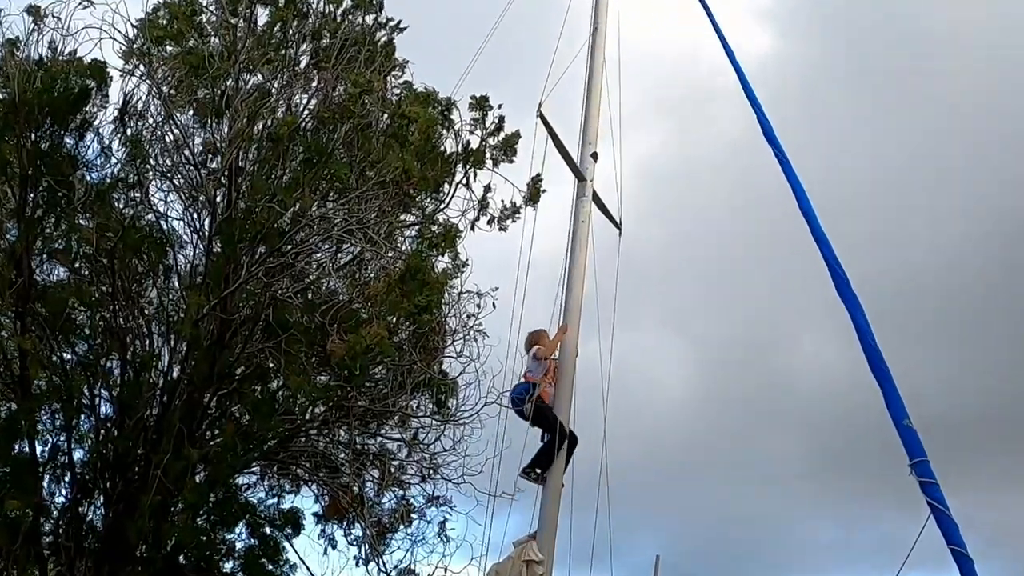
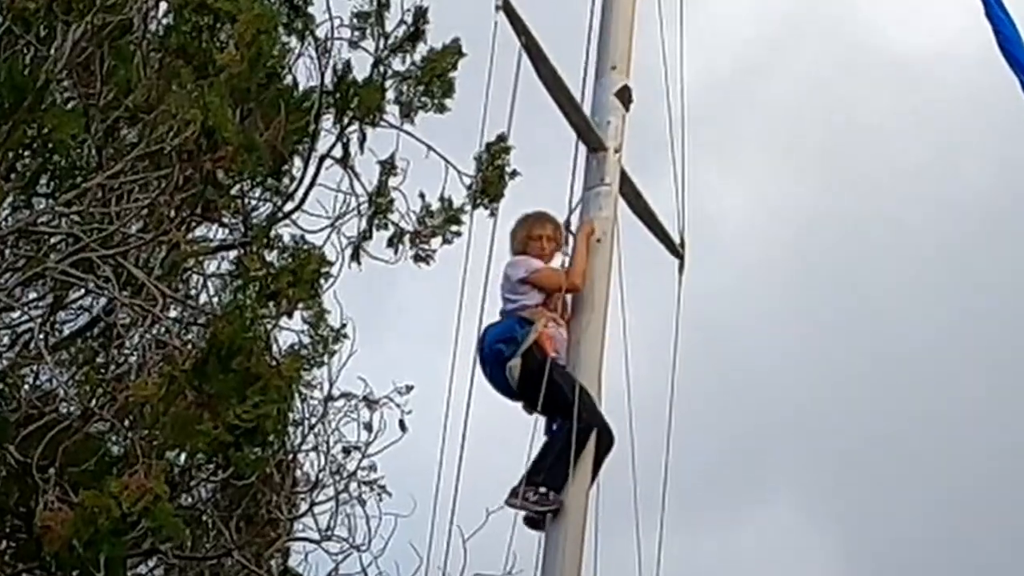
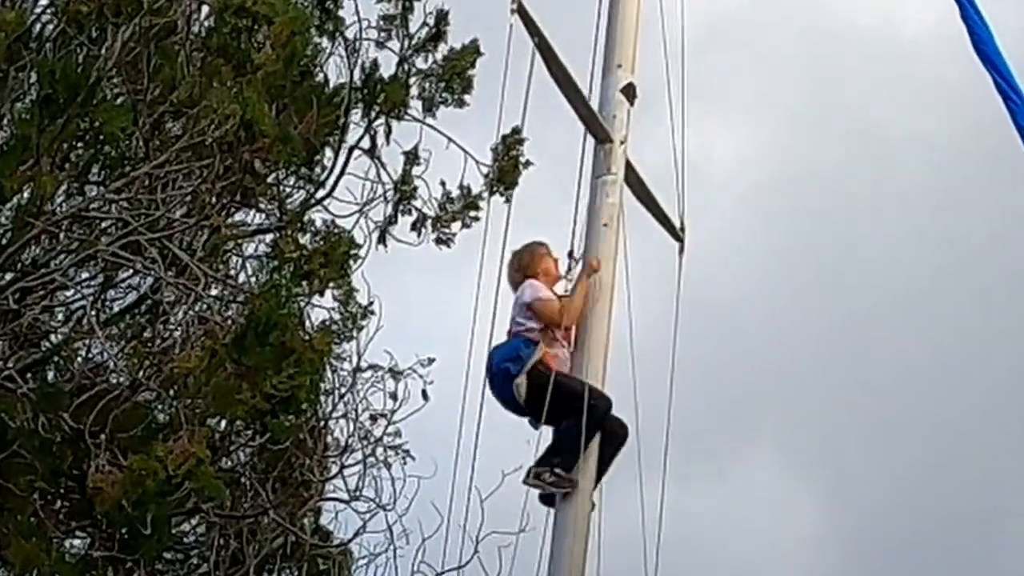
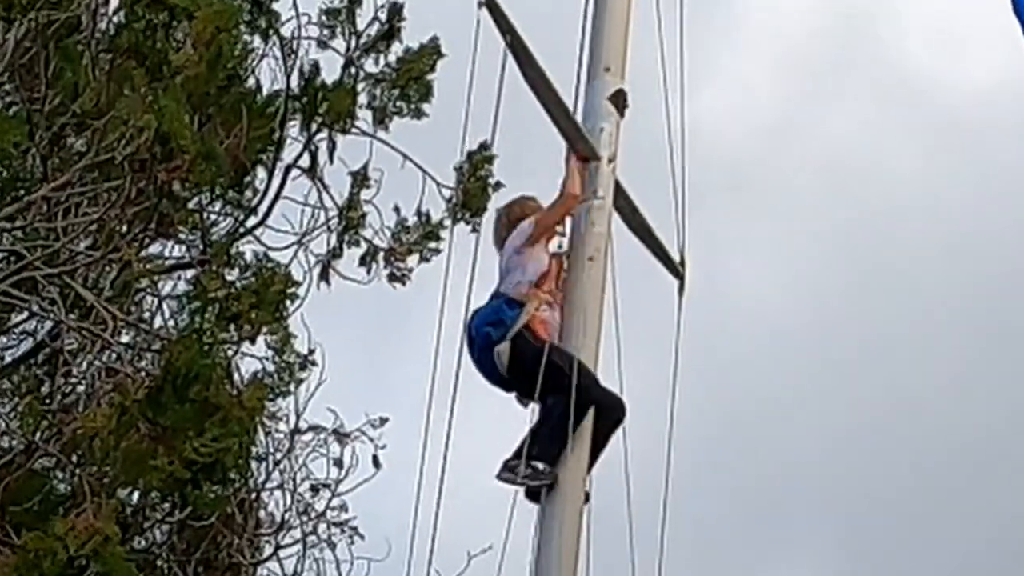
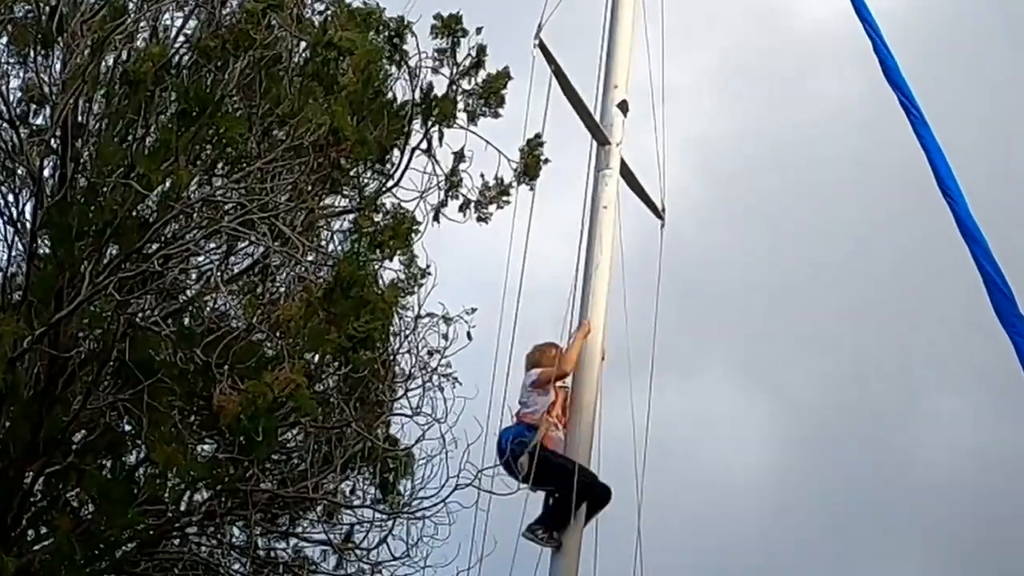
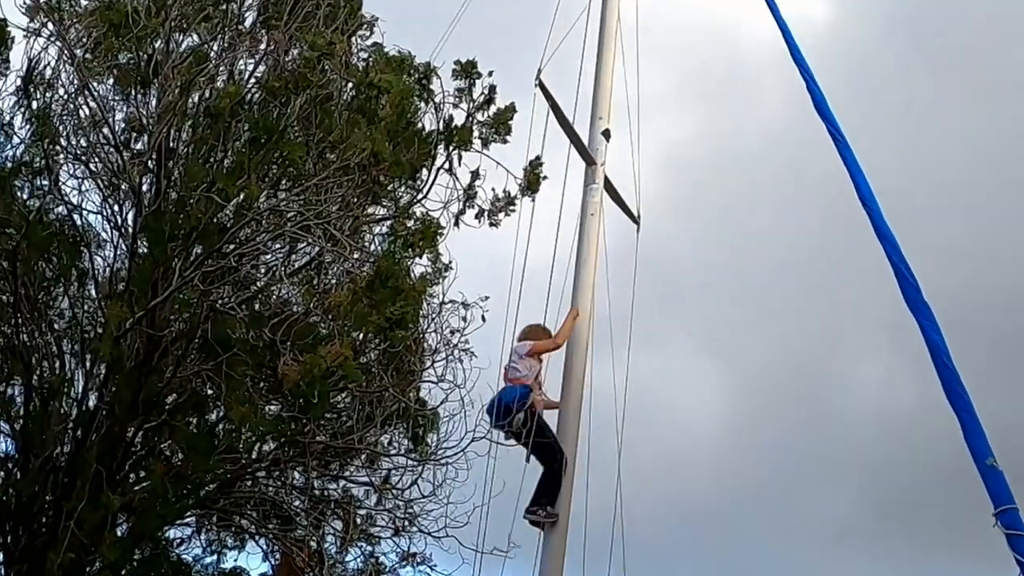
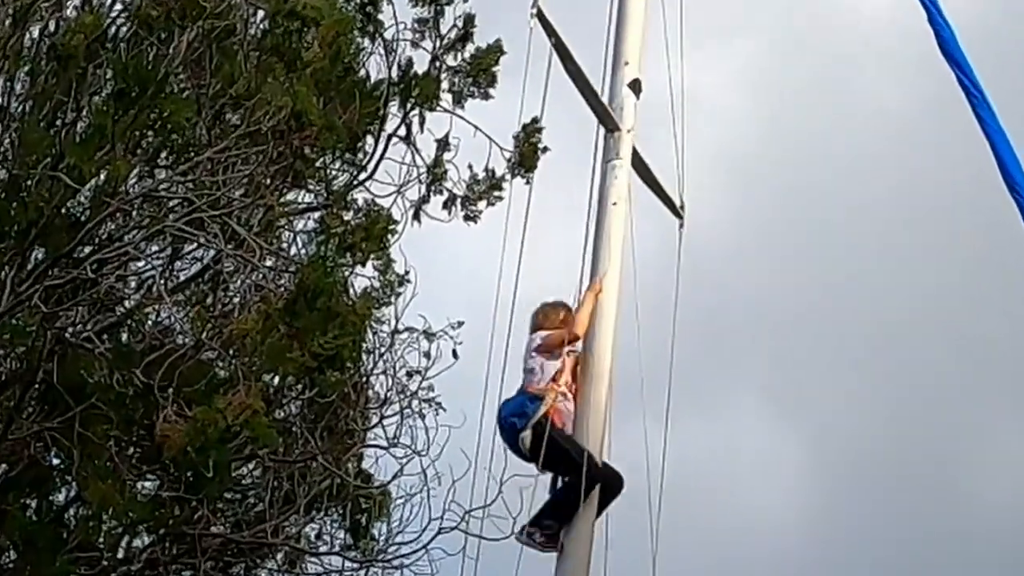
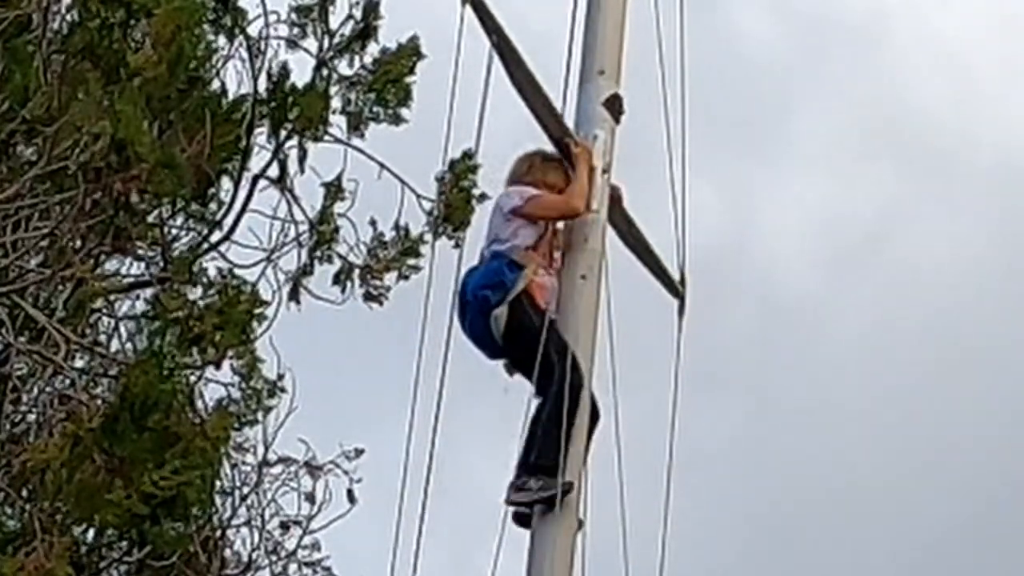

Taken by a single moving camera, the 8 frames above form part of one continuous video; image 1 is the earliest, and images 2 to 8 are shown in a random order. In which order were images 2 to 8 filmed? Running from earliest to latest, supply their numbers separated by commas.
6, 5, 7, 3, 2, 4, 8
